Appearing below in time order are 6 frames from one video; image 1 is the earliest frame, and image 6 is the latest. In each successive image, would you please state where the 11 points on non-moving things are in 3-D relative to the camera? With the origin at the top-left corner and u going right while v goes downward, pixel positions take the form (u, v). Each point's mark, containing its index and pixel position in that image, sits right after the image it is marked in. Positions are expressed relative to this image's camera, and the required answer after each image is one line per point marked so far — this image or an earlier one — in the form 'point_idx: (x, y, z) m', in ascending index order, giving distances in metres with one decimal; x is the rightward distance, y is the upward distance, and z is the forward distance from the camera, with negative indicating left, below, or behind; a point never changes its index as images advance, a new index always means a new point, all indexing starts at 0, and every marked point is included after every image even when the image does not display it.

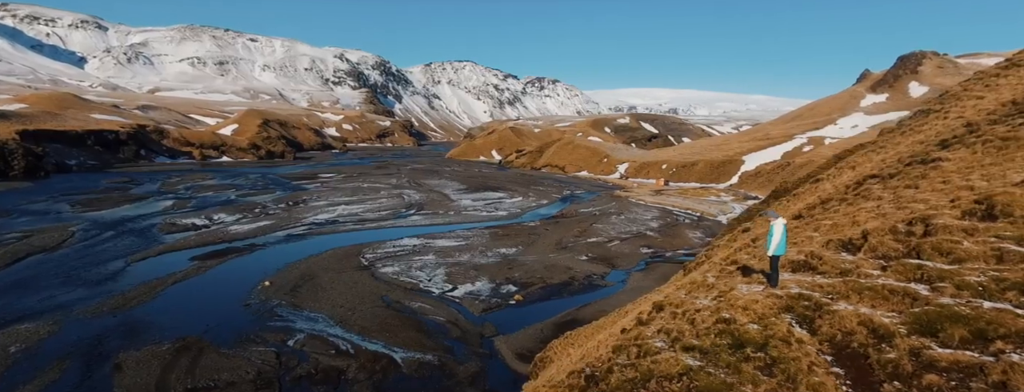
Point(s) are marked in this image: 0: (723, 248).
0: (+6.5, -1.5, +15.0) m
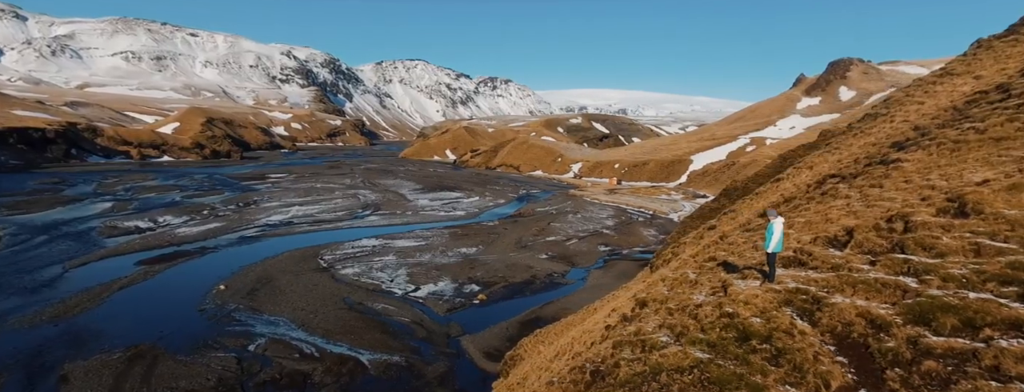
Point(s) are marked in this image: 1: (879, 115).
0: (+5.6, -1.4, +15.5) m
1: (+12.3, +2.7, +16.6) m
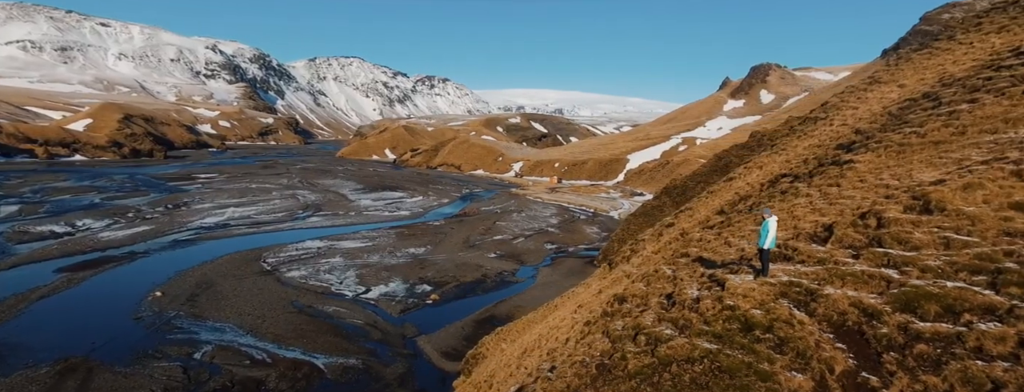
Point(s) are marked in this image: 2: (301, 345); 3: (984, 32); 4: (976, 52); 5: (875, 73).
0: (+4.4, -1.4, +16.1) m
1: (+11.0, +2.7, +17.8) m
2: (-8.2, -5.8, +19.6) m
3: (+16.0, +5.5, +17.2) m
4: (+14.5, +4.4, +15.8) m
5: (+13.8, +4.7, +19.3) m
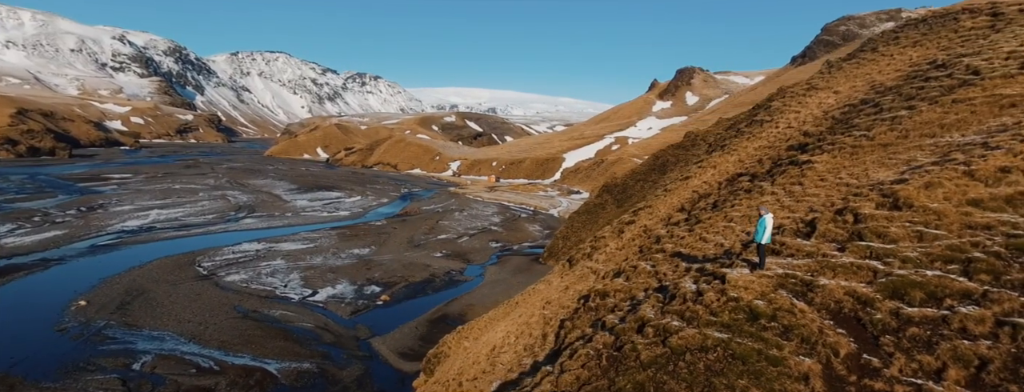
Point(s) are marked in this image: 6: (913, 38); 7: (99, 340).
0: (+3.1, -1.3, +16.5) m
1: (+9.5, +2.8, +19.0) m
2: (-9.7, -5.7, +18.7) m
3: (+14.6, +5.6, +18.9) m
4: (+13.2, +4.5, +17.3) m
5: (+12.1, +4.8, +20.7) m
6: (+15.1, +5.8, +19.0) m
7: (-15.2, -5.3, +18.6) m
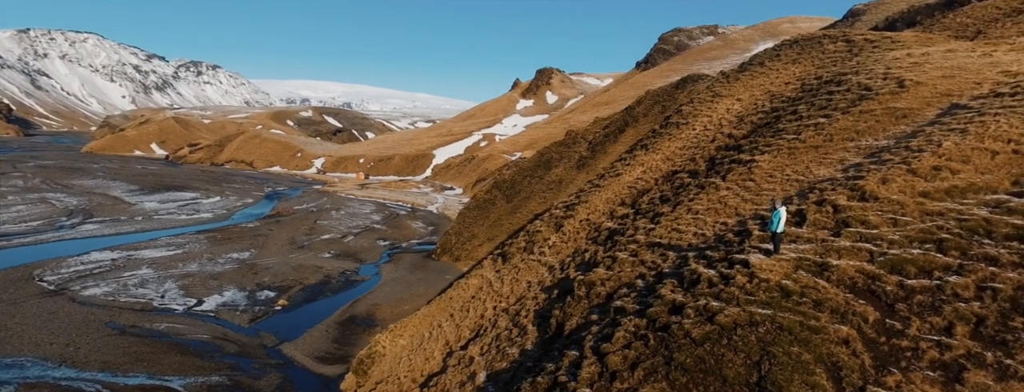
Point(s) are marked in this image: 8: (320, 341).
0: (+0.9, -1.2, +17.1) m
1: (+6.6, +3.0, +20.7) m
2: (-12.1, -5.7, +16.6) m
3: (+11.6, +5.8, +21.7) m
4: (+10.6, +4.7, +19.8) m
5: (+8.8, +5.0, +23.0) m
6: (+12.0, +6.1, +21.8) m
7: (-17.5, -5.2, +15.5) m
8: (-7.4, -5.8, +20.0) m
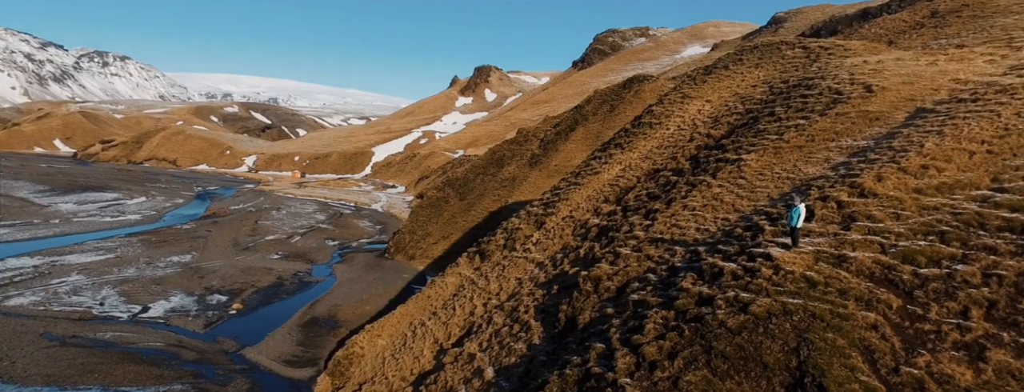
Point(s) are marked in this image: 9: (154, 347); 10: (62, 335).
0: (+0.1, -1.1, +17.2) m
1: (+5.5, +3.1, +21.3) m
2: (-12.8, -5.6, +15.7) m
3: (+10.3, +5.9, +22.6) m
4: (+9.5, +4.8, +20.7) m
5: (+7.4, +5.1, +23.7) m
6: (+10.8, +6.2, +22.9) m
7: (-18.0, -5.2, +14.0) m
8: (-8.4, -5.7, +19.4) m
9: (-12.8, -5.5, +18.8) m
10: (-16.3, -5.0, +19.3) m
